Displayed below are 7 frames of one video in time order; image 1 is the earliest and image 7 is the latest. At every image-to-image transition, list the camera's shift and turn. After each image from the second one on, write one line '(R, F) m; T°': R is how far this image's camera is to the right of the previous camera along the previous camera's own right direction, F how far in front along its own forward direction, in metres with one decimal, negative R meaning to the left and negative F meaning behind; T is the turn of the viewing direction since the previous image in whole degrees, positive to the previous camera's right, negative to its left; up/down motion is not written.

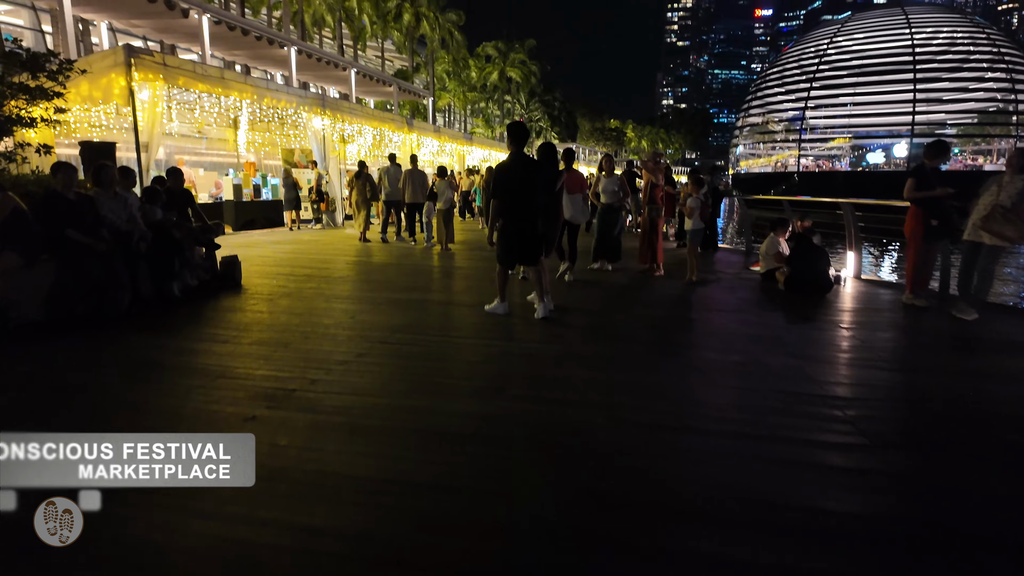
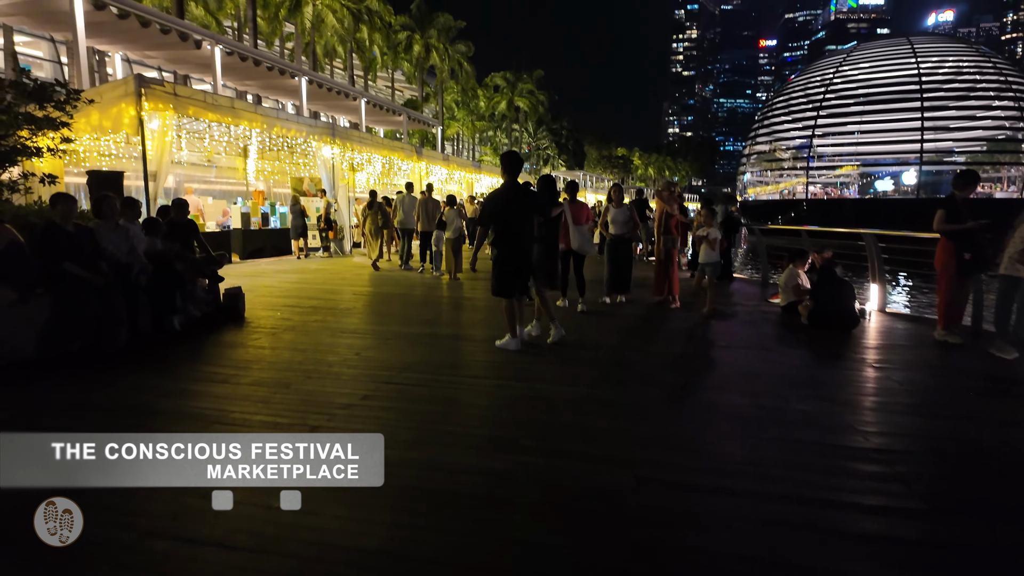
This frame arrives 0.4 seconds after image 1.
(0.0, +0.2) m; -1°
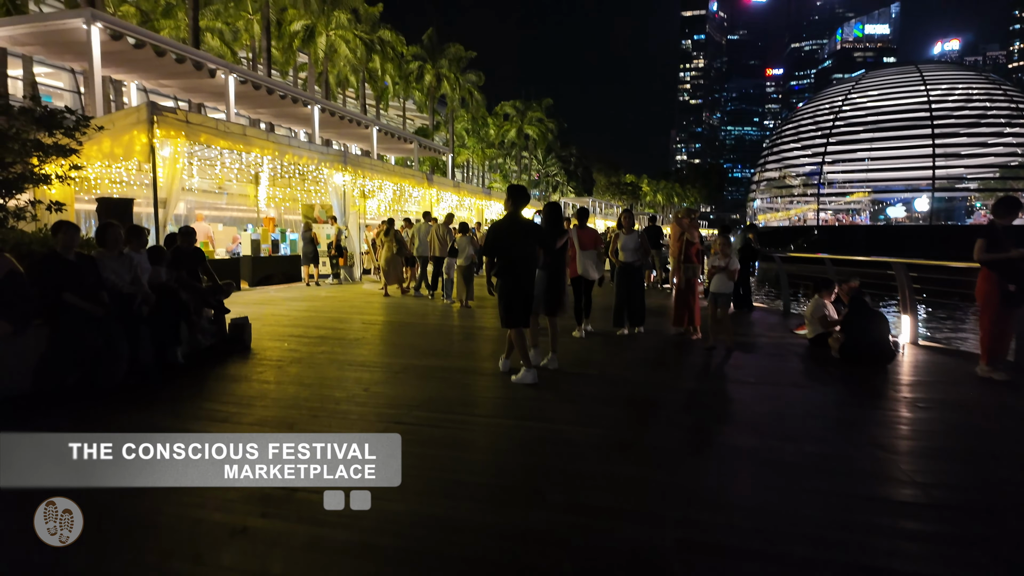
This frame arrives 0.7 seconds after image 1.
(-0.1, +0.2) m; -1°
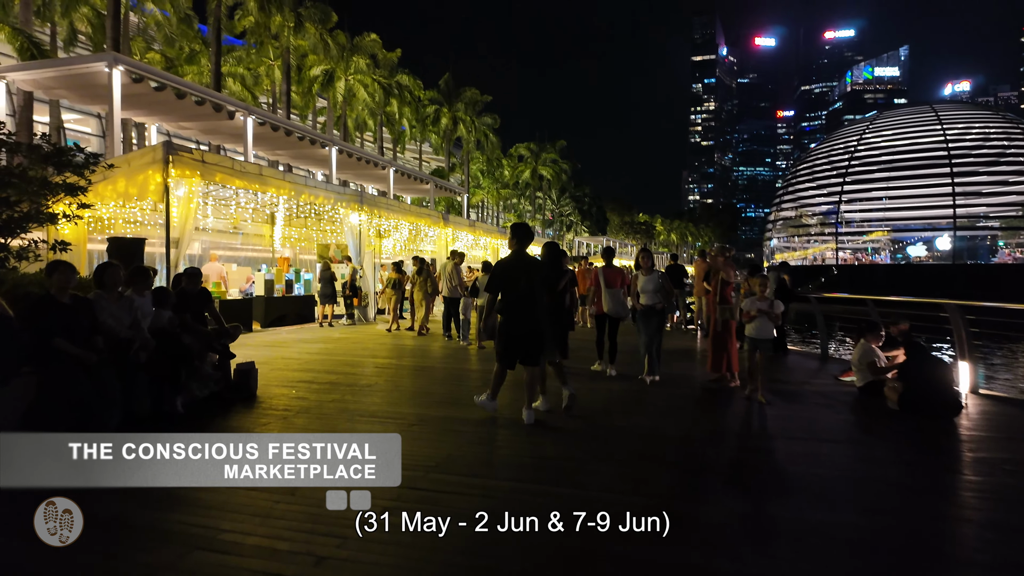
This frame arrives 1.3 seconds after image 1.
(-0.1, +0.4) m; -1°
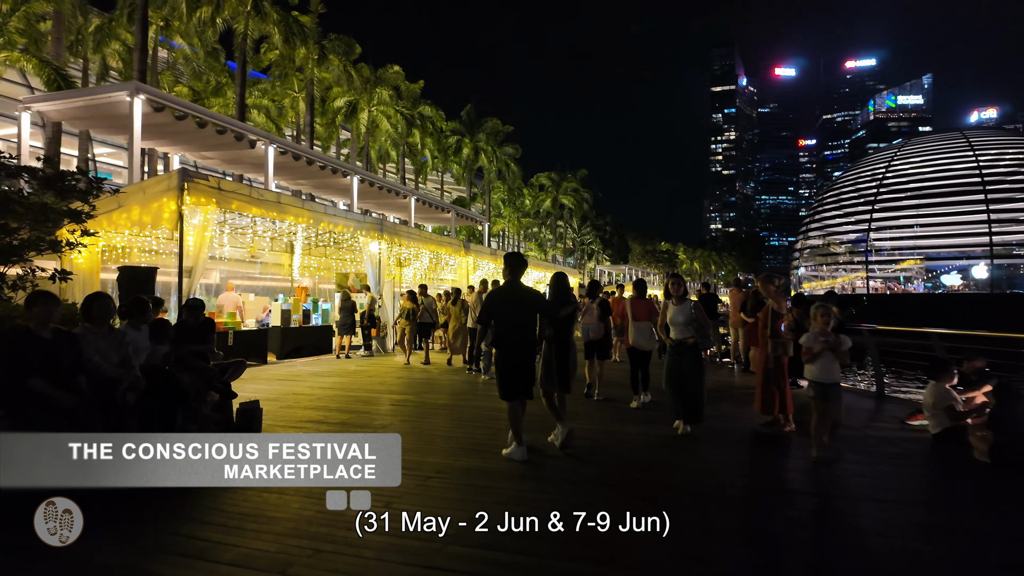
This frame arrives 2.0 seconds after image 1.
(-0.1, +0.5) m; -2°
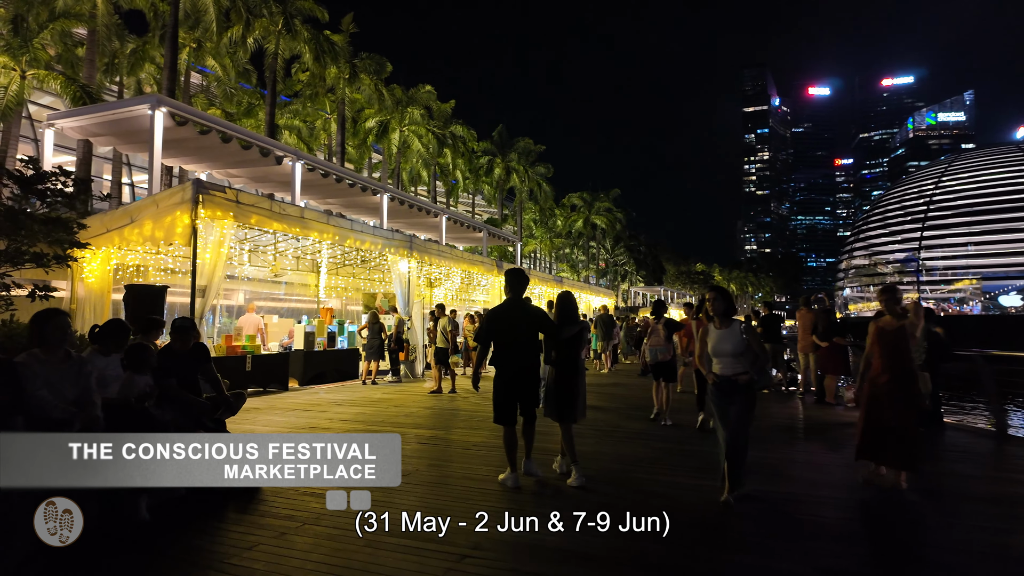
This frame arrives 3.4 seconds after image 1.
(-0.2, +1.0) m; -3°
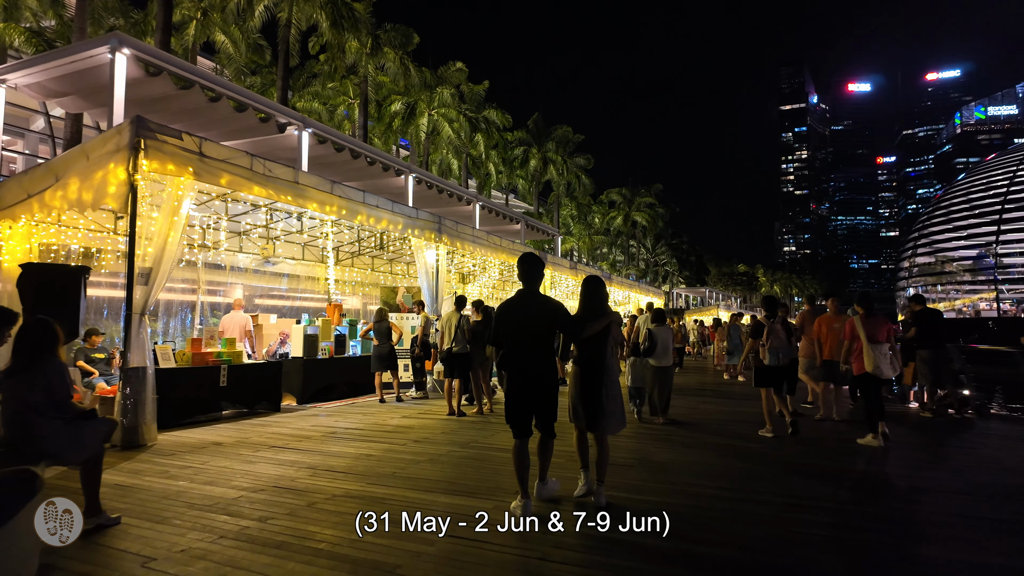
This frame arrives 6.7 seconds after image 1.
(-0.4, +2.8) m; -3°
